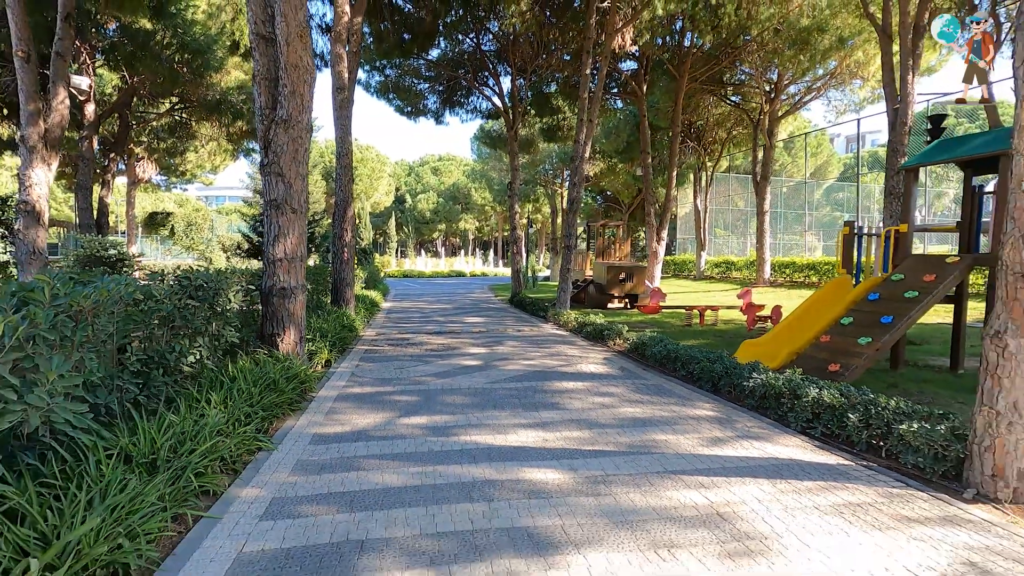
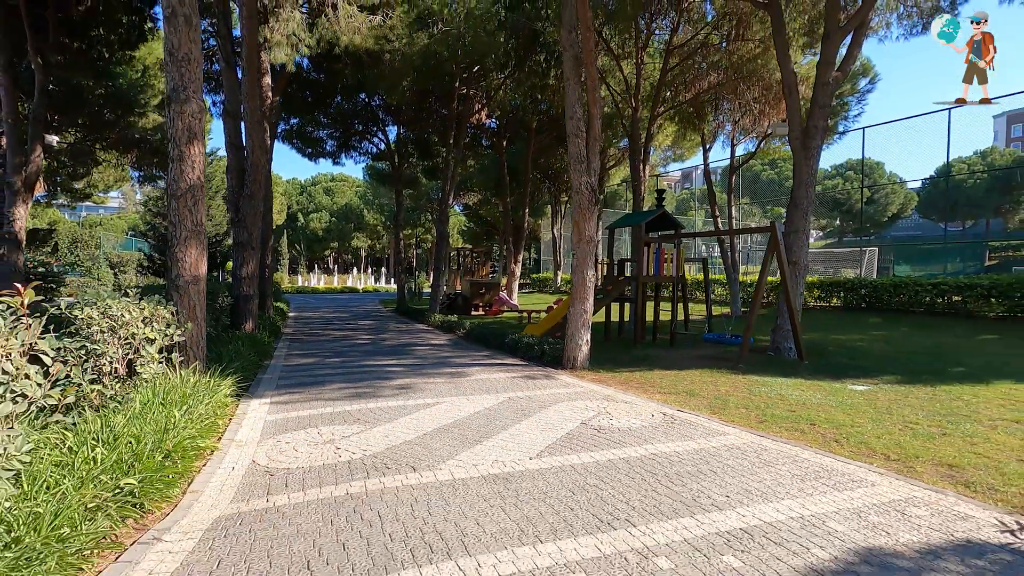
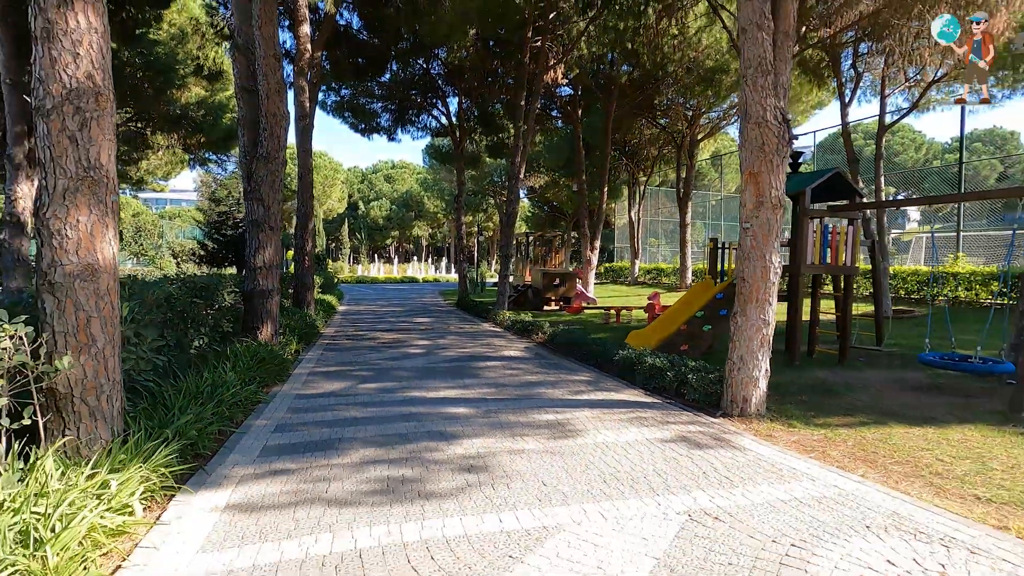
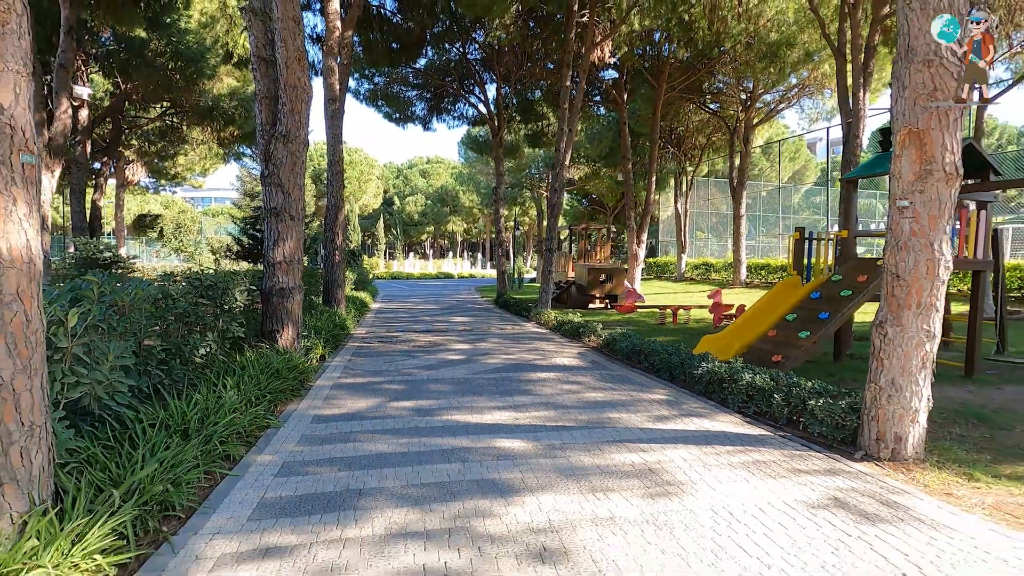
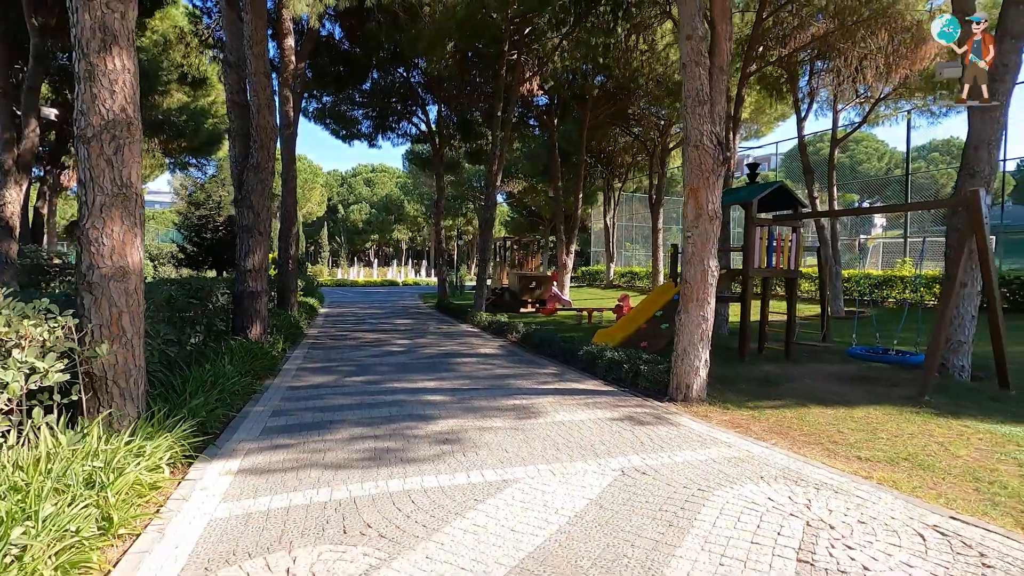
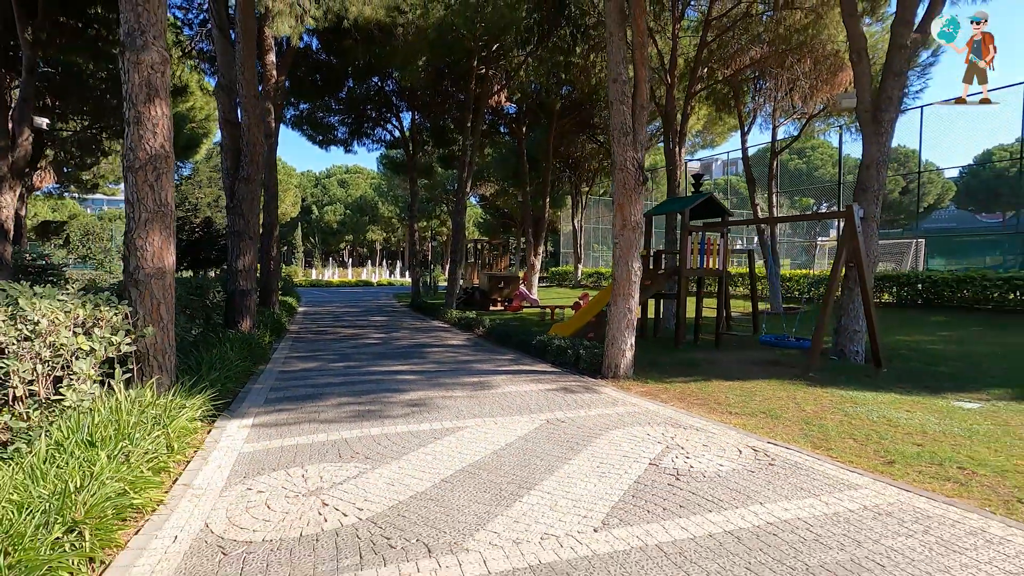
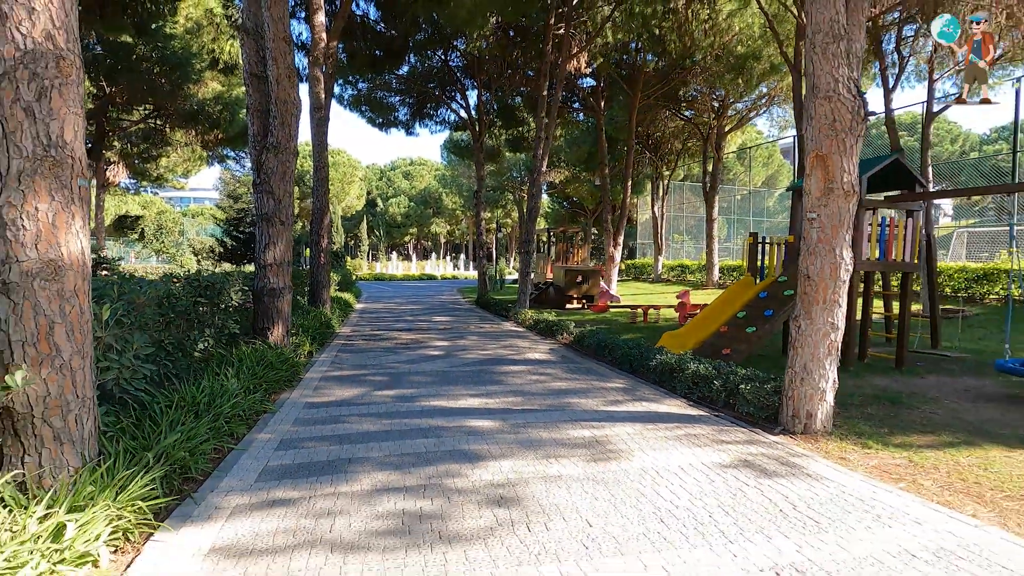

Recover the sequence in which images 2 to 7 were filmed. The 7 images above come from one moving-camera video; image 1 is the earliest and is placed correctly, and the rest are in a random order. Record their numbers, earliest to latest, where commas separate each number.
4, 7, 3, 5, 6, 2
